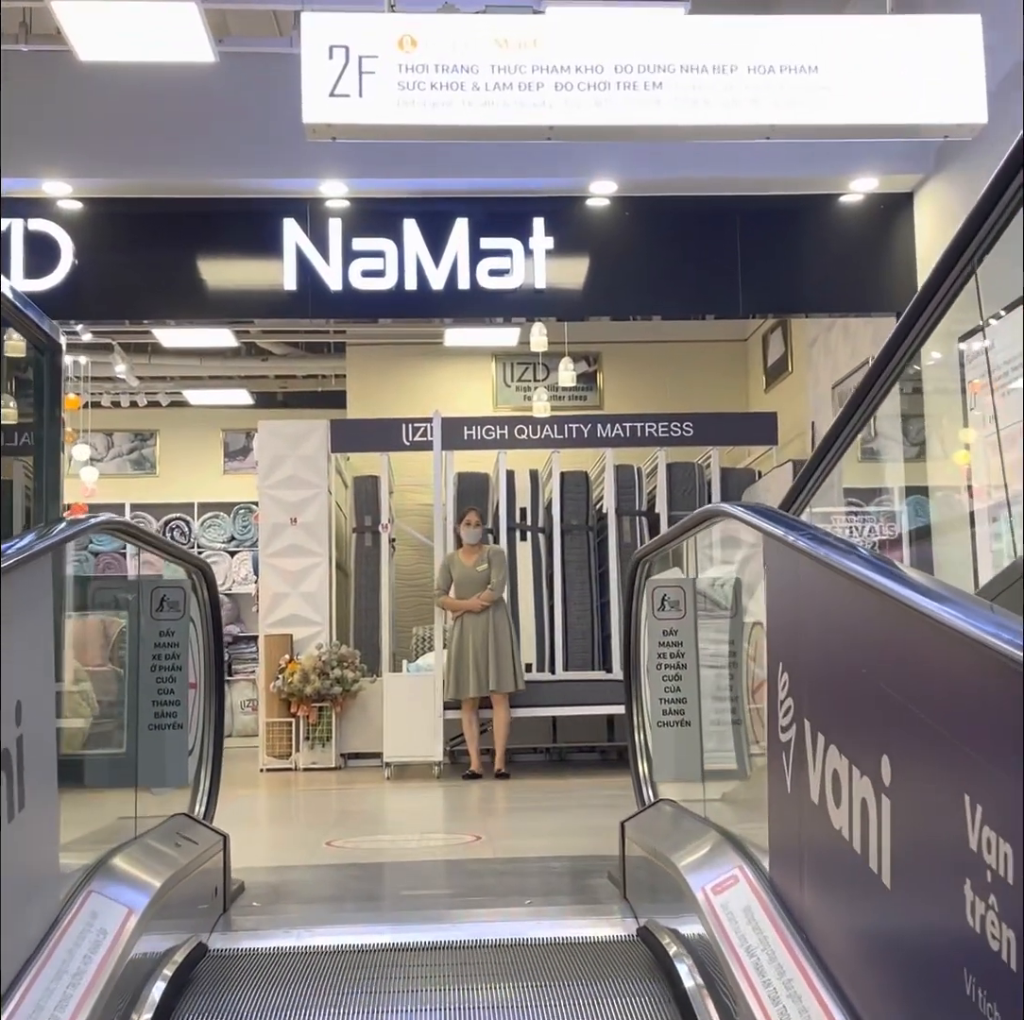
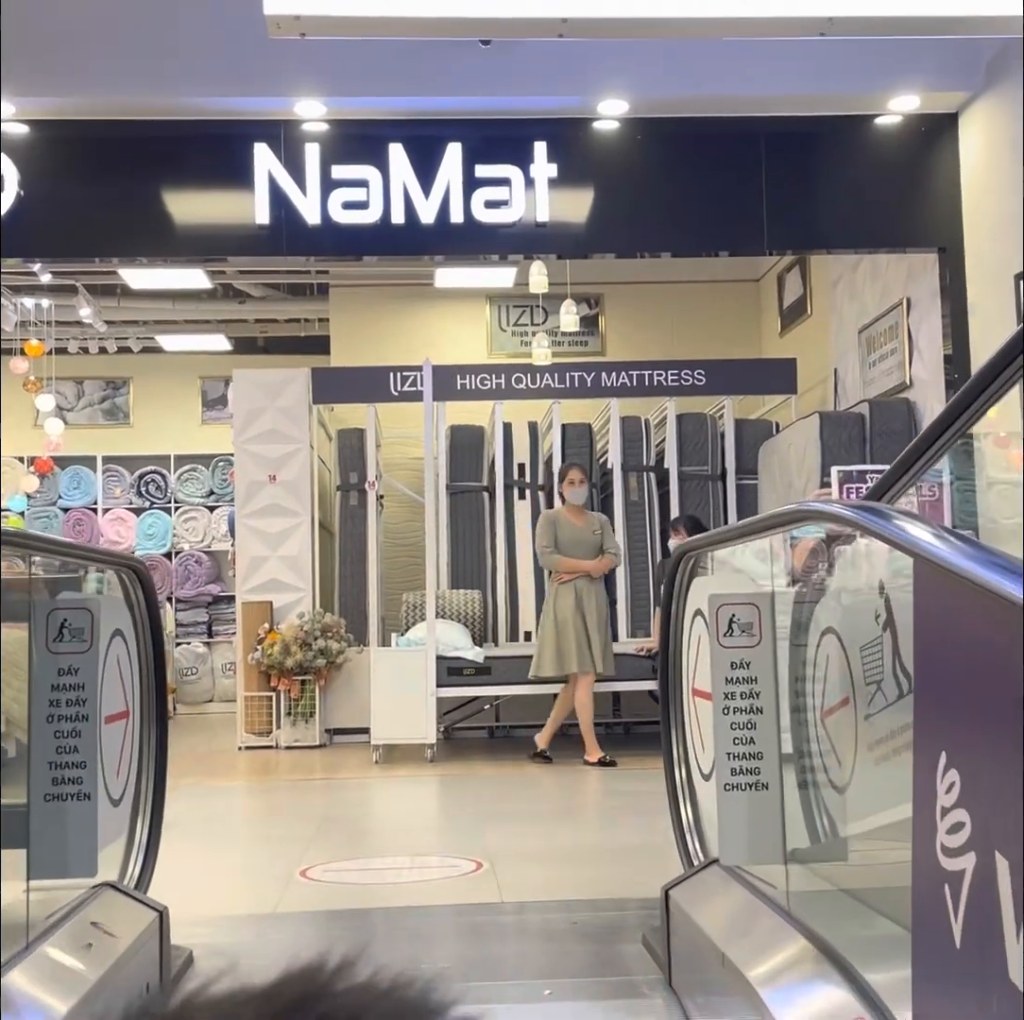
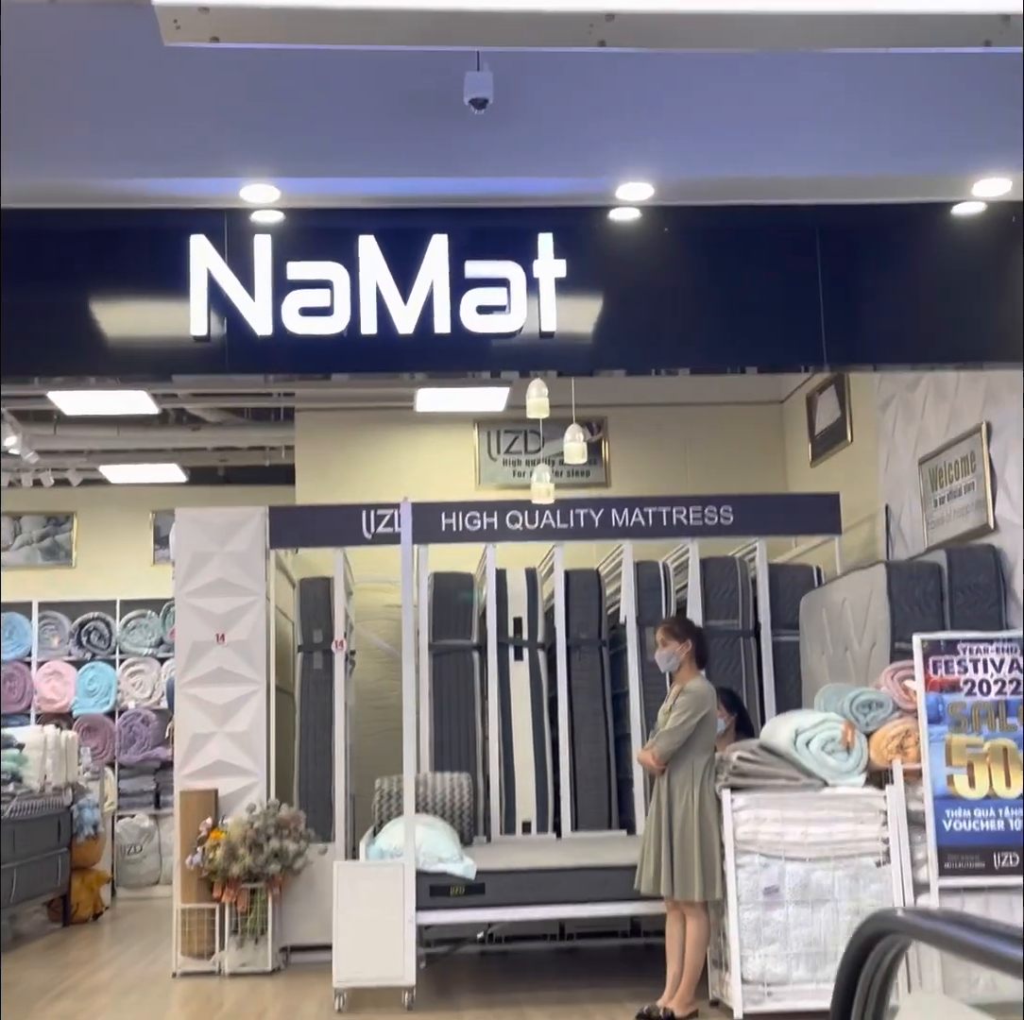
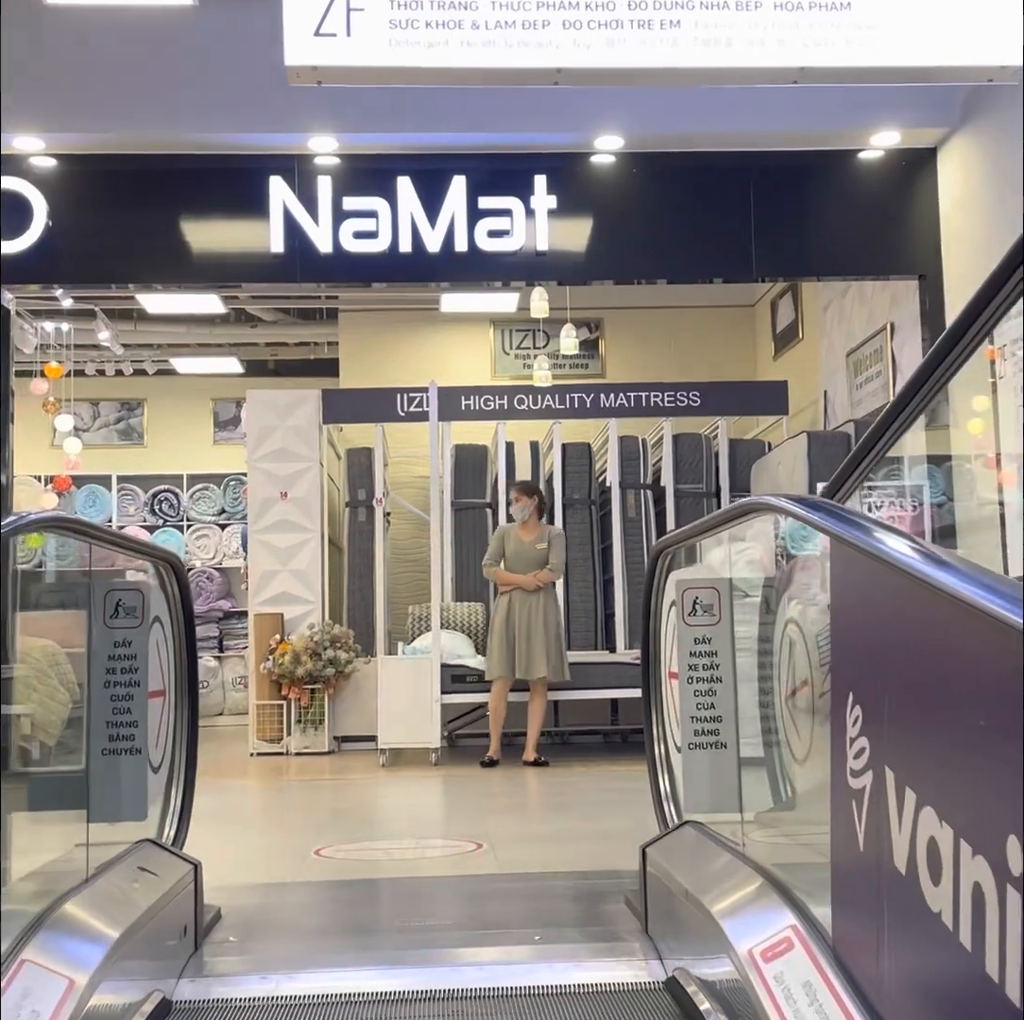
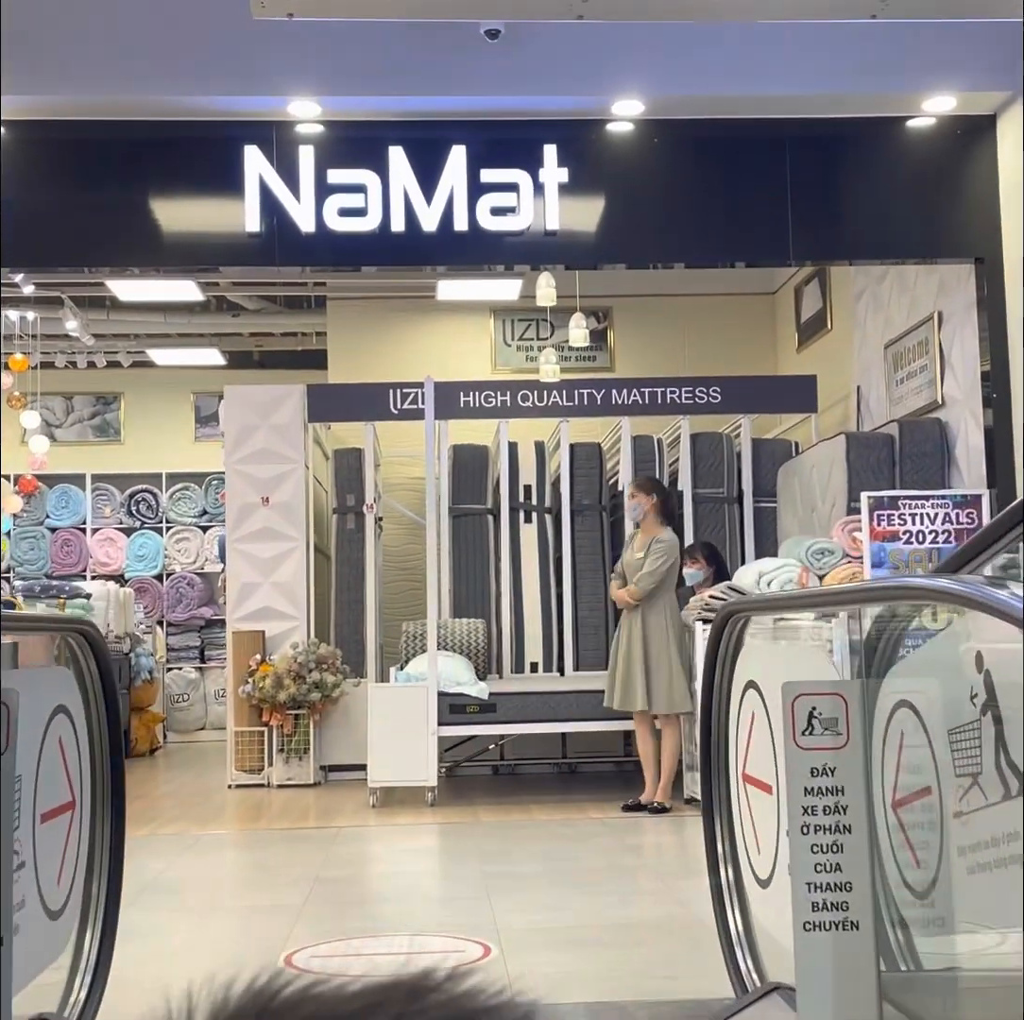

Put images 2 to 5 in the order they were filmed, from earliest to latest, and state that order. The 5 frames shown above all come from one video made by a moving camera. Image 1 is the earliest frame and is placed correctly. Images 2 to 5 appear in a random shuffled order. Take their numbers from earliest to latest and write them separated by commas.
4, 2, 5, 3
